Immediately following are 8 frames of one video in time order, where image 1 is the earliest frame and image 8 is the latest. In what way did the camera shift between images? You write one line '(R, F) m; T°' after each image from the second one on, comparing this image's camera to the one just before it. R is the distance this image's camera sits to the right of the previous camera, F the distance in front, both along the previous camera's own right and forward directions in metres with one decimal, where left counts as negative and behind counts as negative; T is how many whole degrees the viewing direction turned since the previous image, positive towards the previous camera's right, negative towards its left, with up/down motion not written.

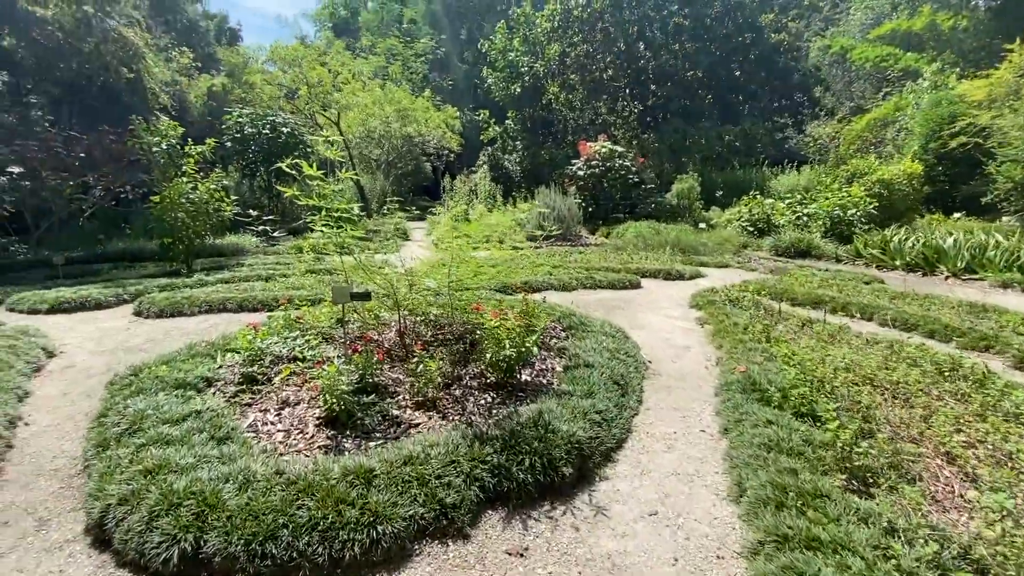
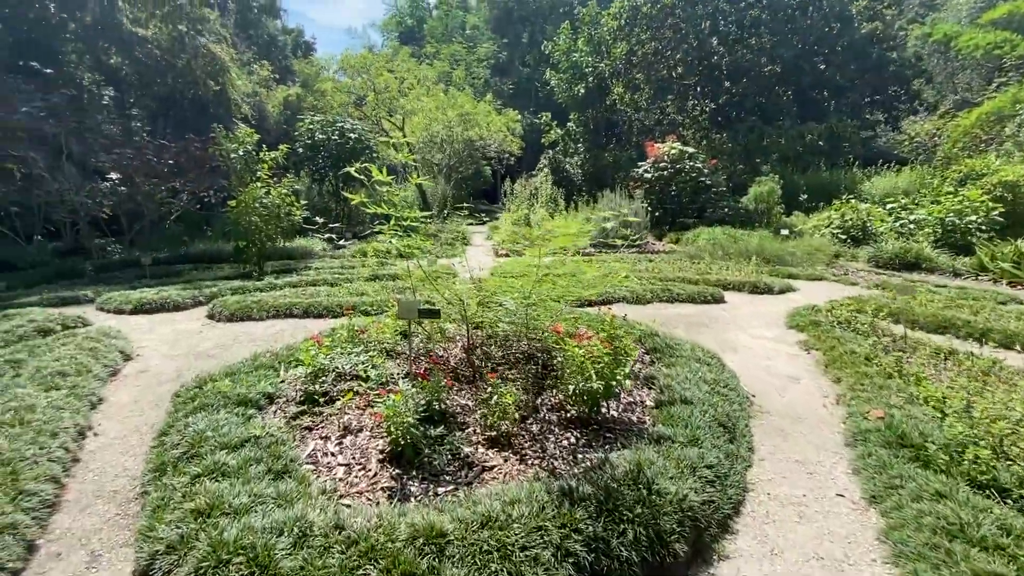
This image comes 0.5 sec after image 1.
(-0.2, +0.3) m; -7°
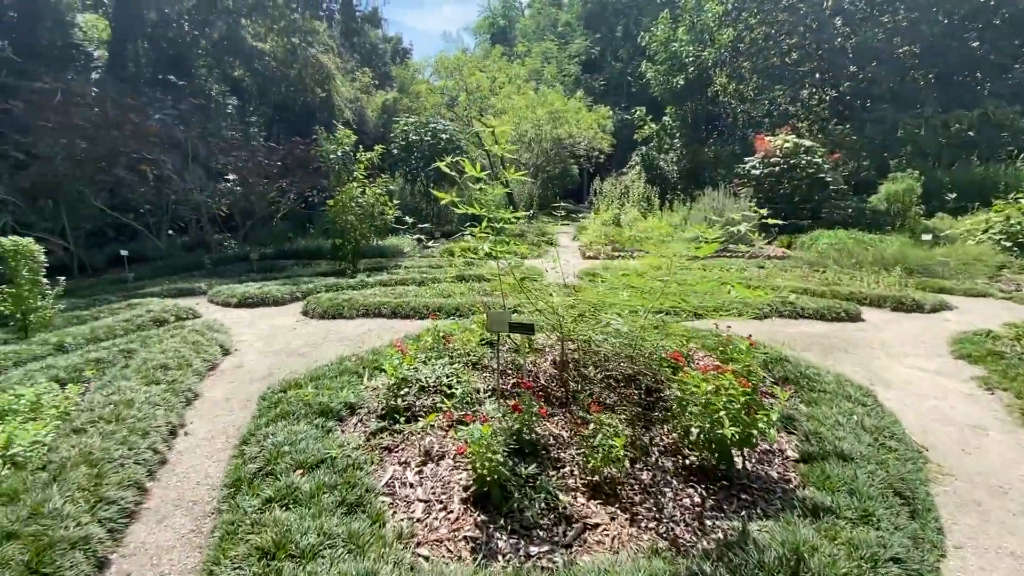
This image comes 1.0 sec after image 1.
(-0.1, +0.4) m; -10°
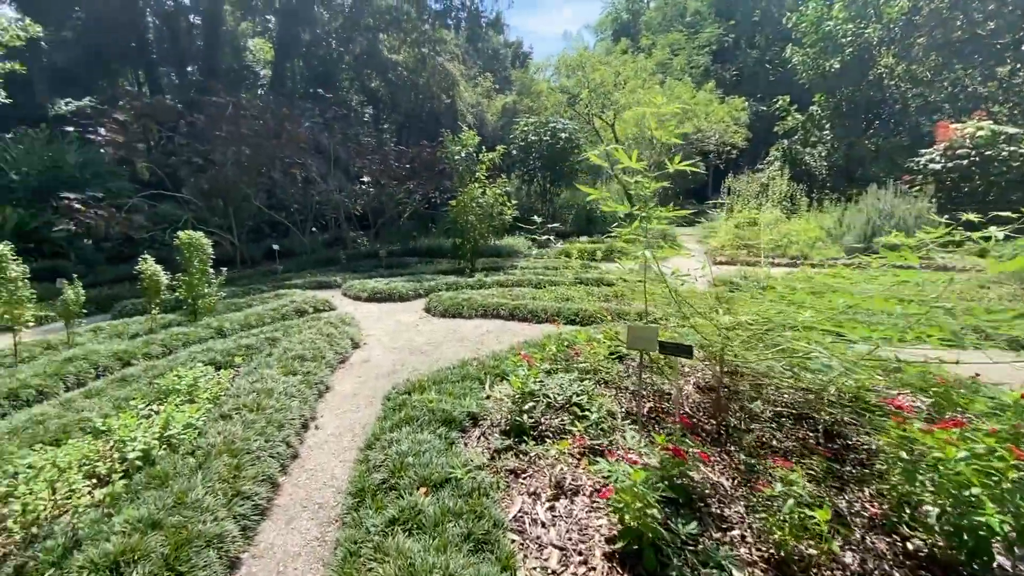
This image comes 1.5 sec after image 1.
(-0.2, +0.3) m; -13°
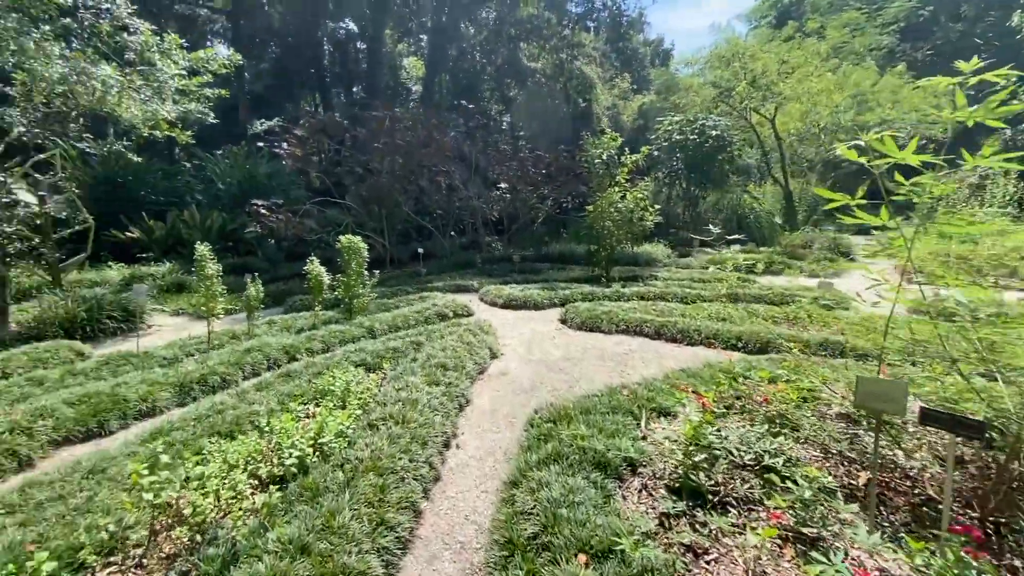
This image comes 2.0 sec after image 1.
(-0.2, +0.3) m; -15°
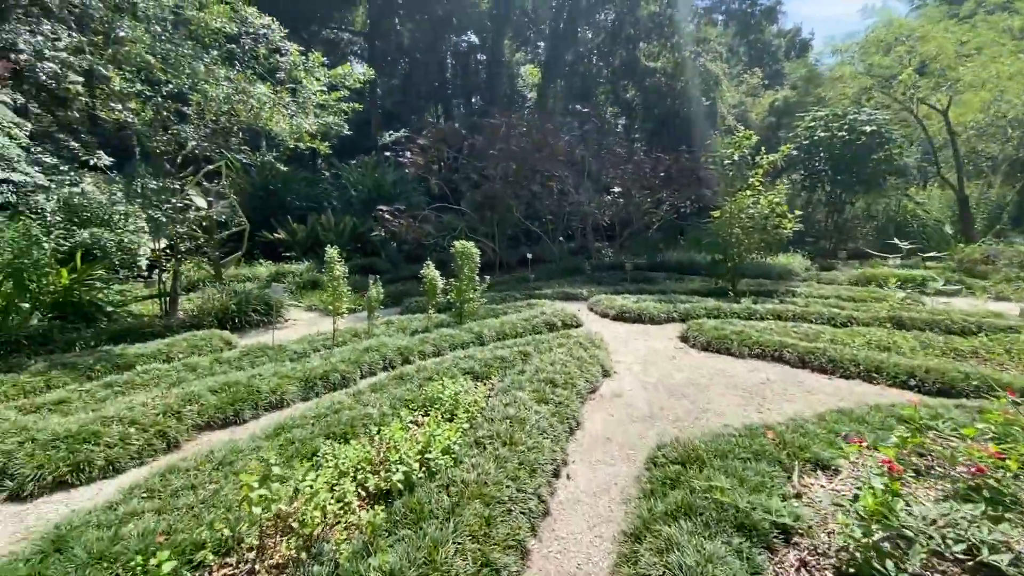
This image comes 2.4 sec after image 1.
(-0.1, +0.2) m; -12°
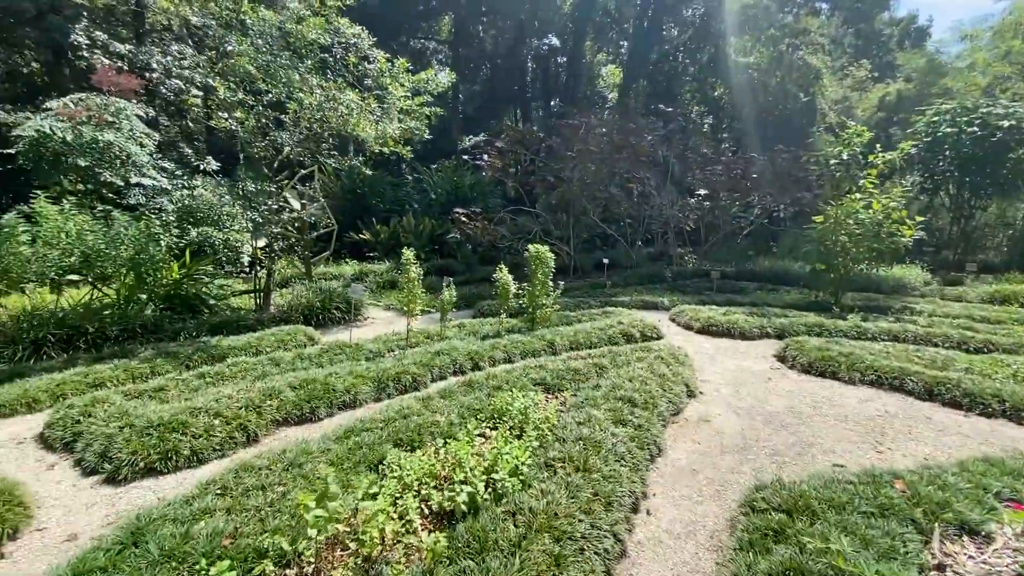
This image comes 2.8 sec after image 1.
(0.0, +0.2) m; -9°
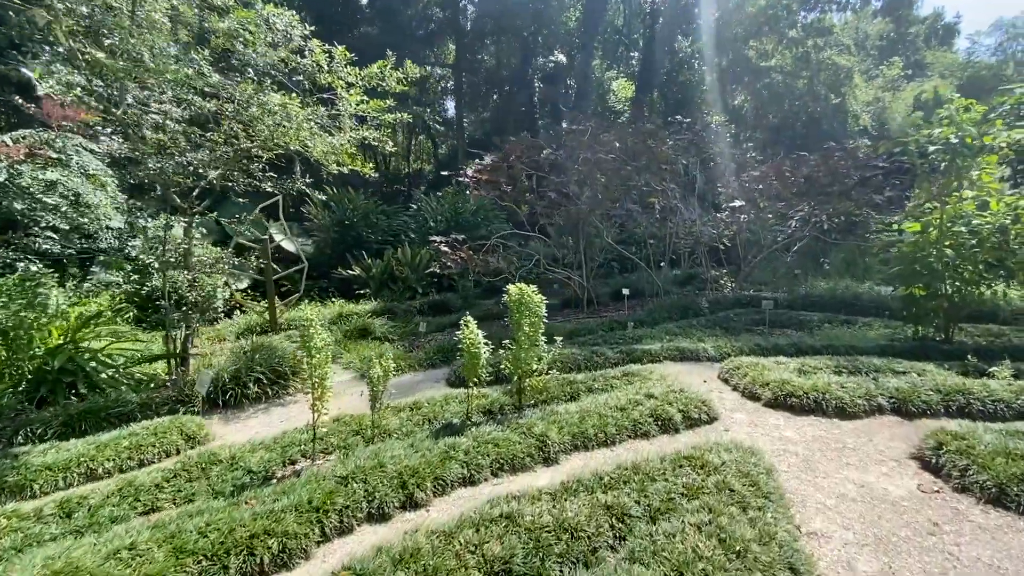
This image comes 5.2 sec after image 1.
(+0.4, +1.7) m; -3°
